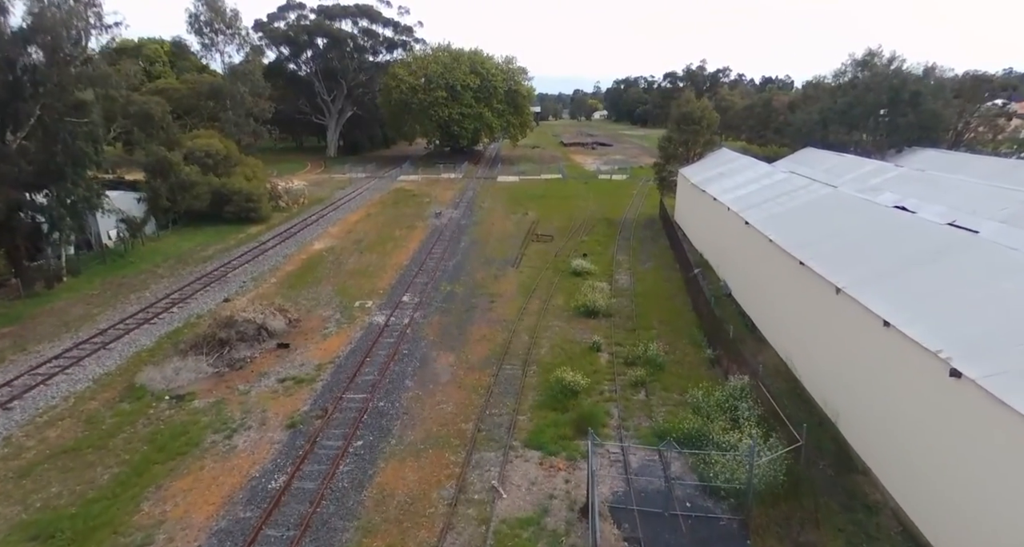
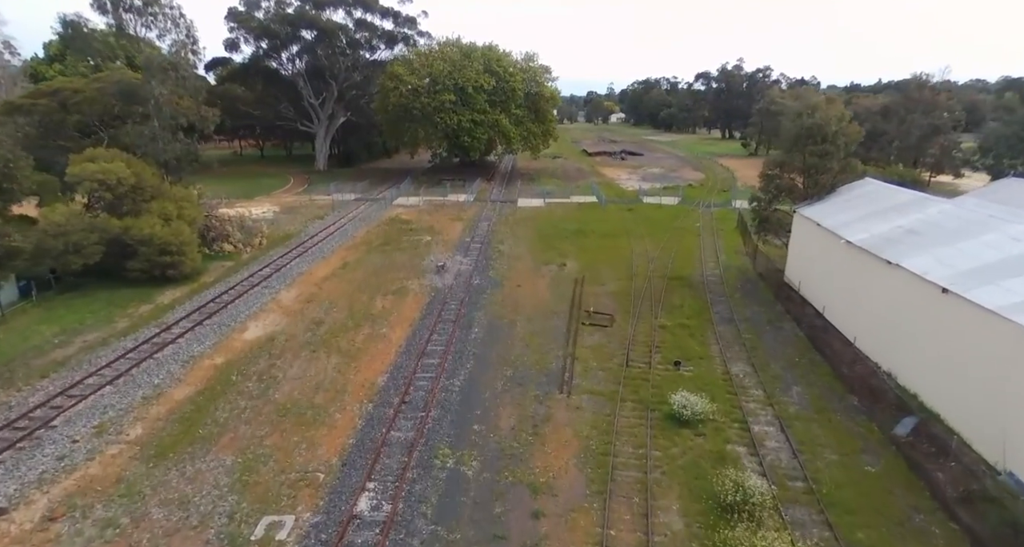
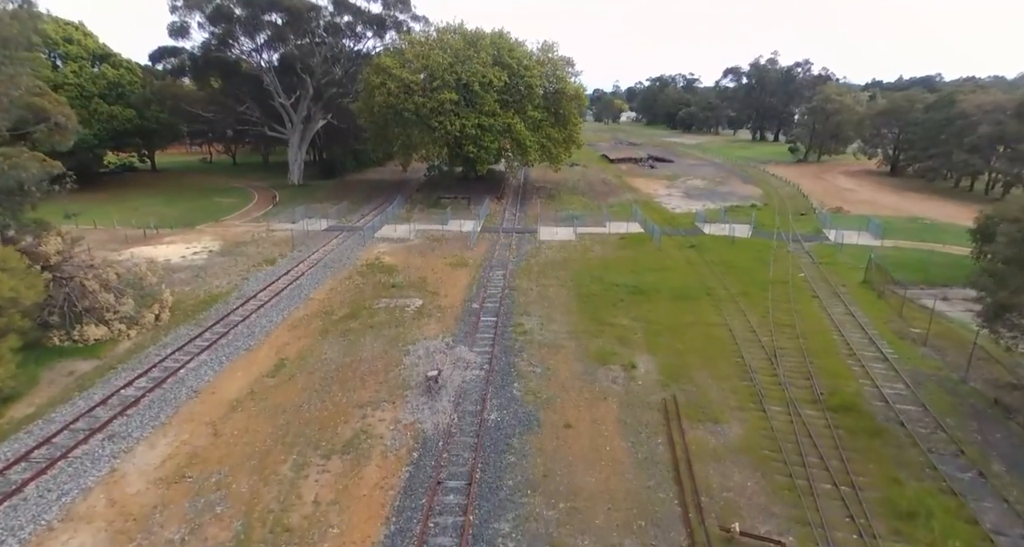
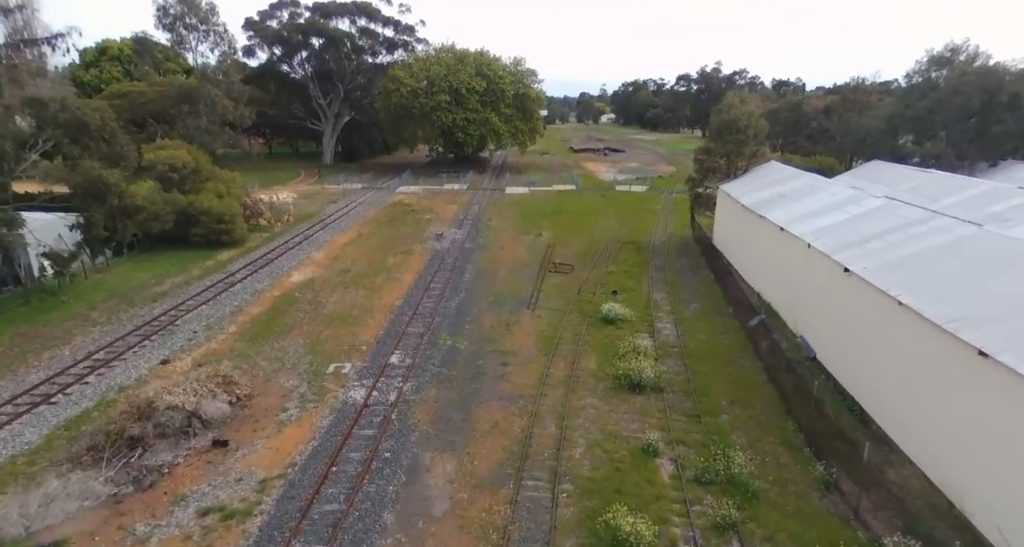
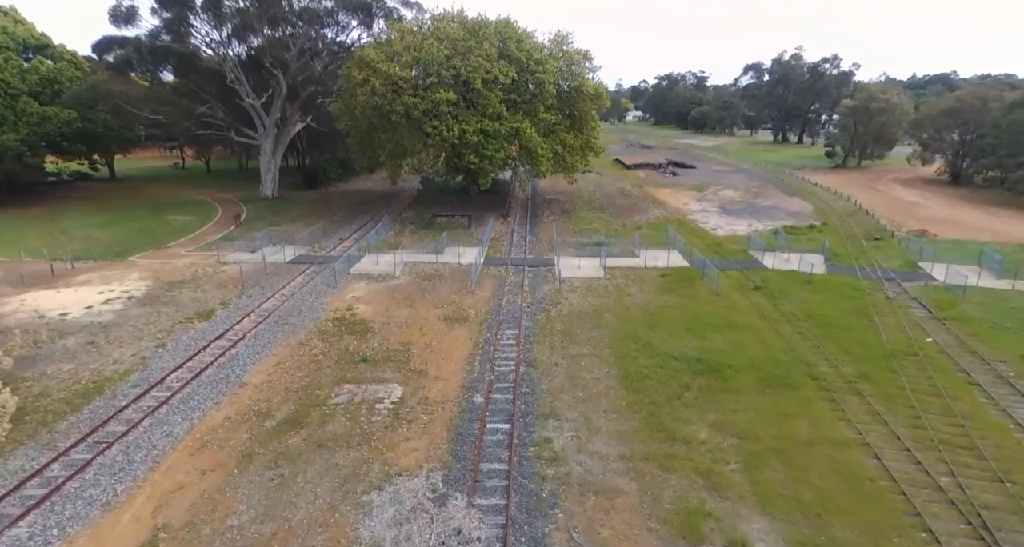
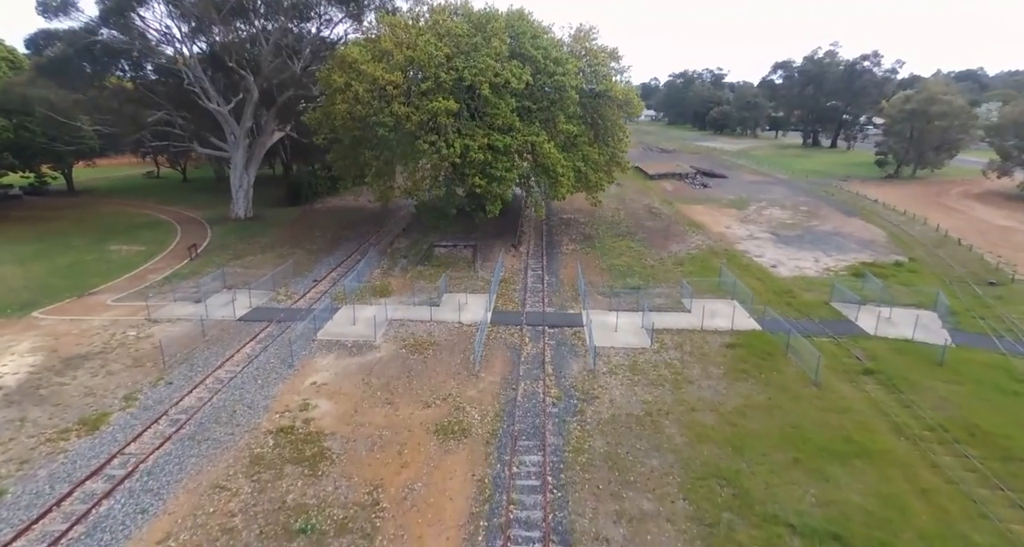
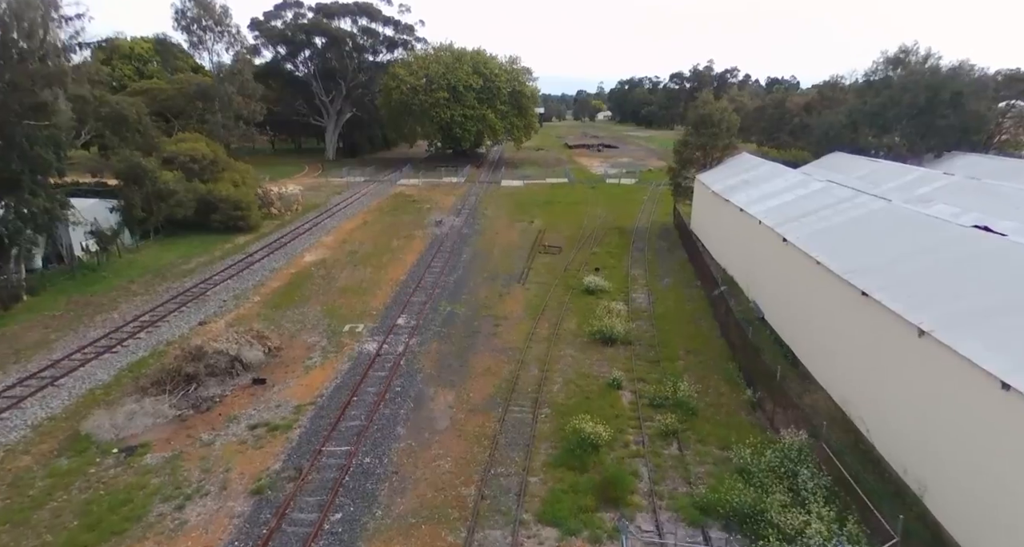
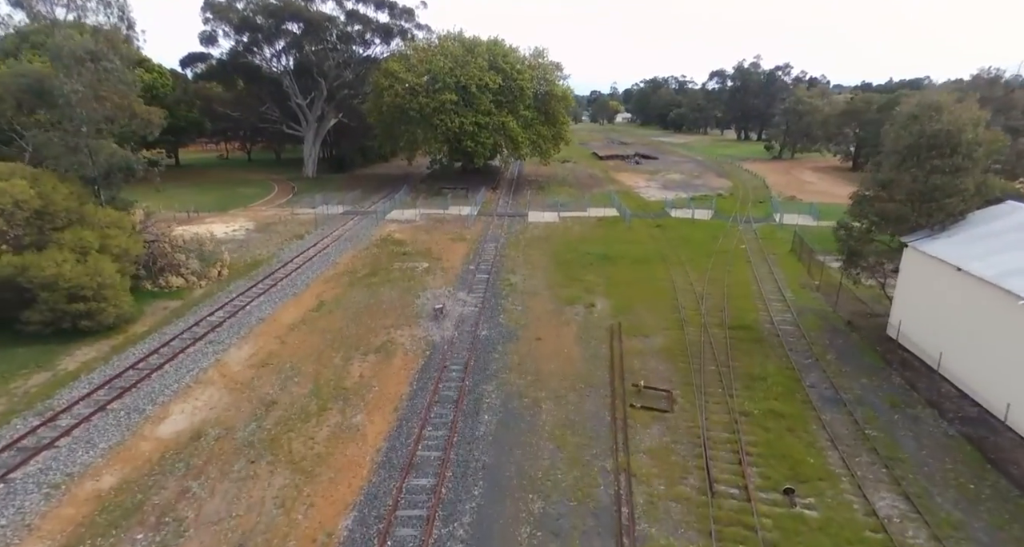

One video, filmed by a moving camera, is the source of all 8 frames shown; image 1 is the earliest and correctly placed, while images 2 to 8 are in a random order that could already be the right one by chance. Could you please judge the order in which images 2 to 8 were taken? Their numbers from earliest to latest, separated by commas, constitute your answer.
7, 4, 2, 8, 3, 5, 6
